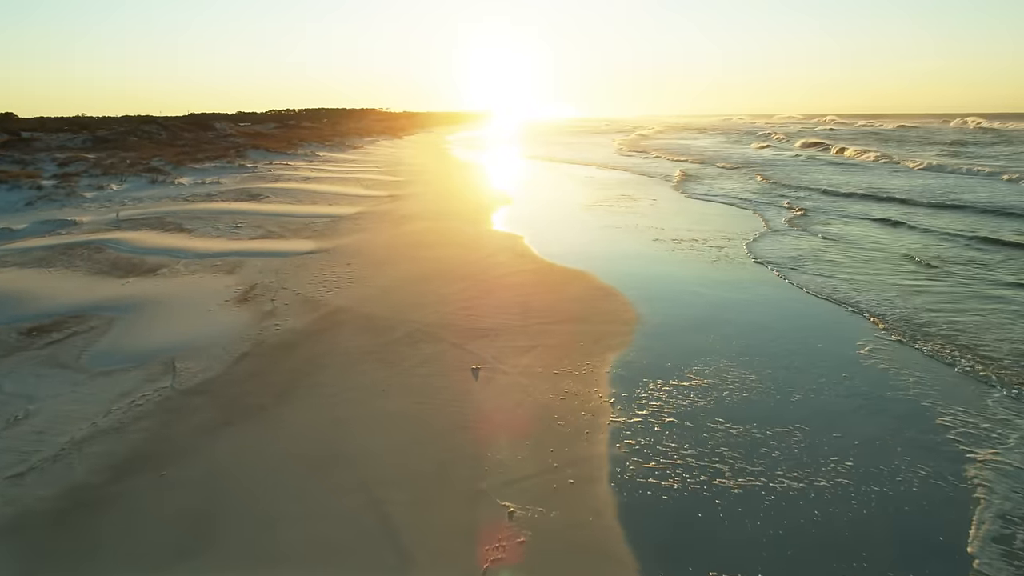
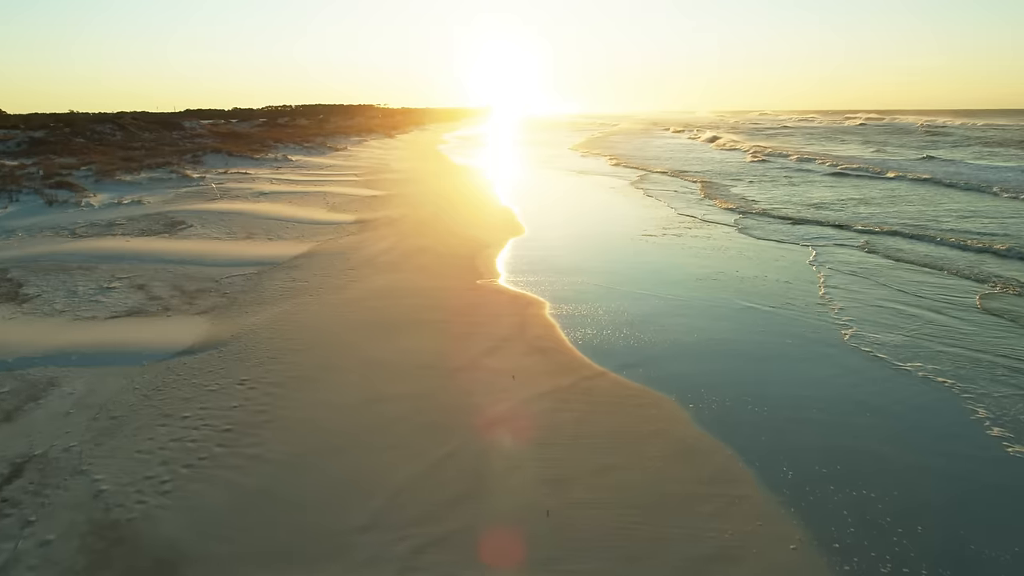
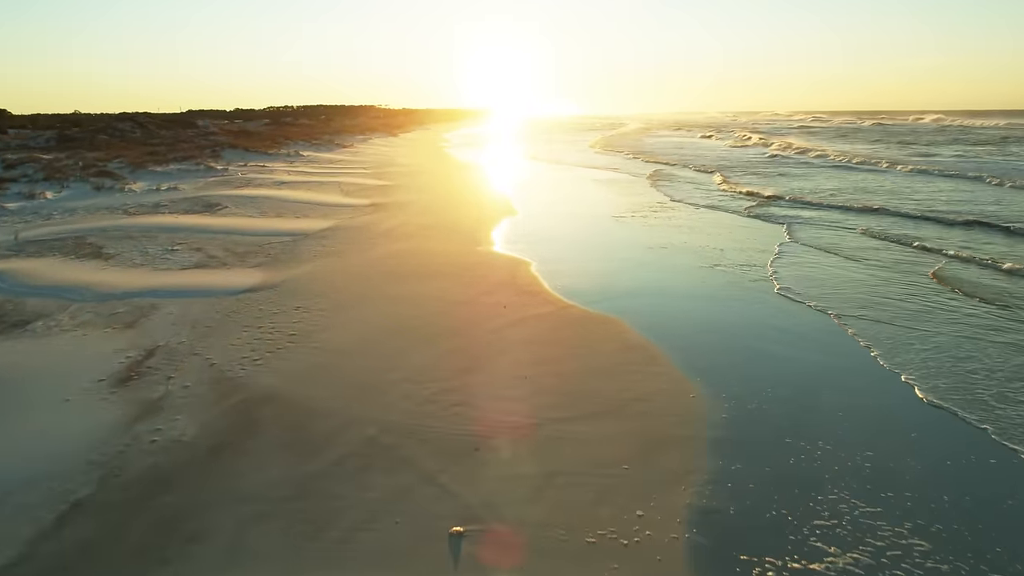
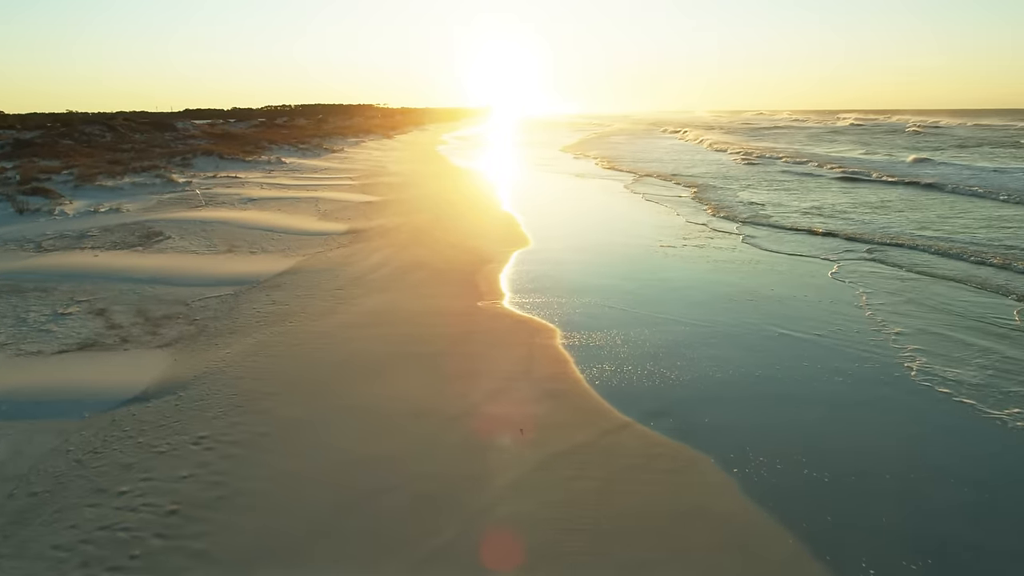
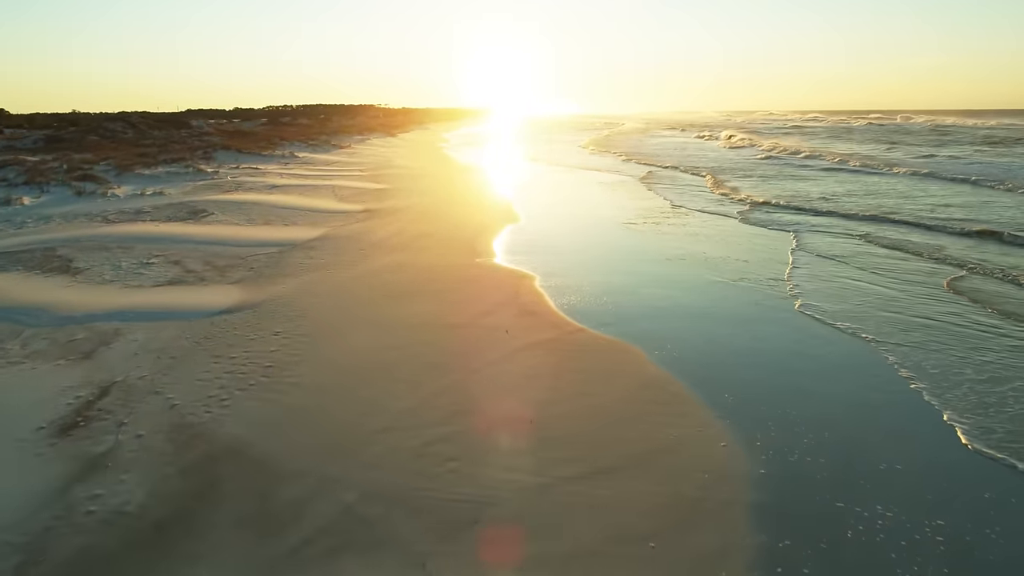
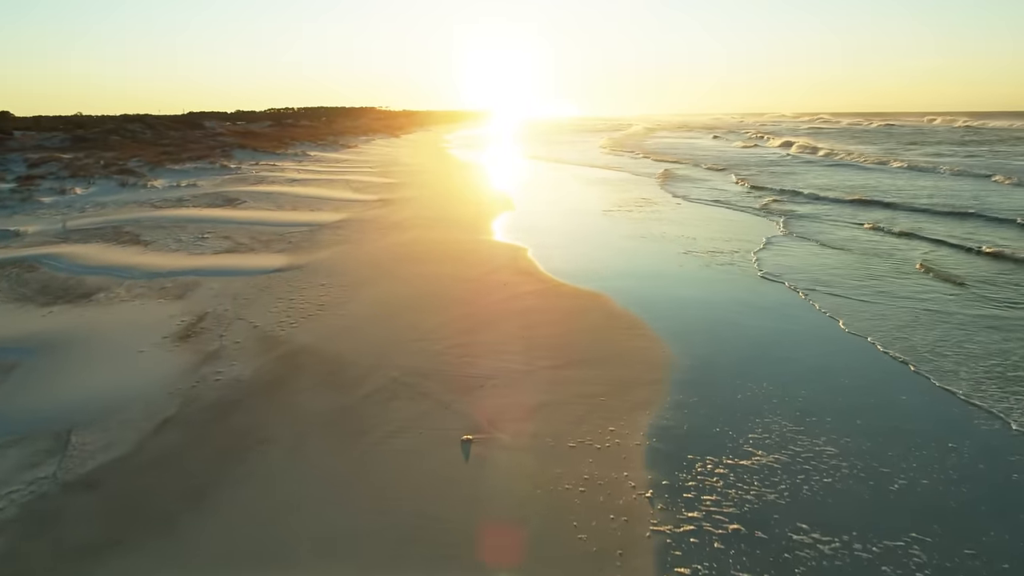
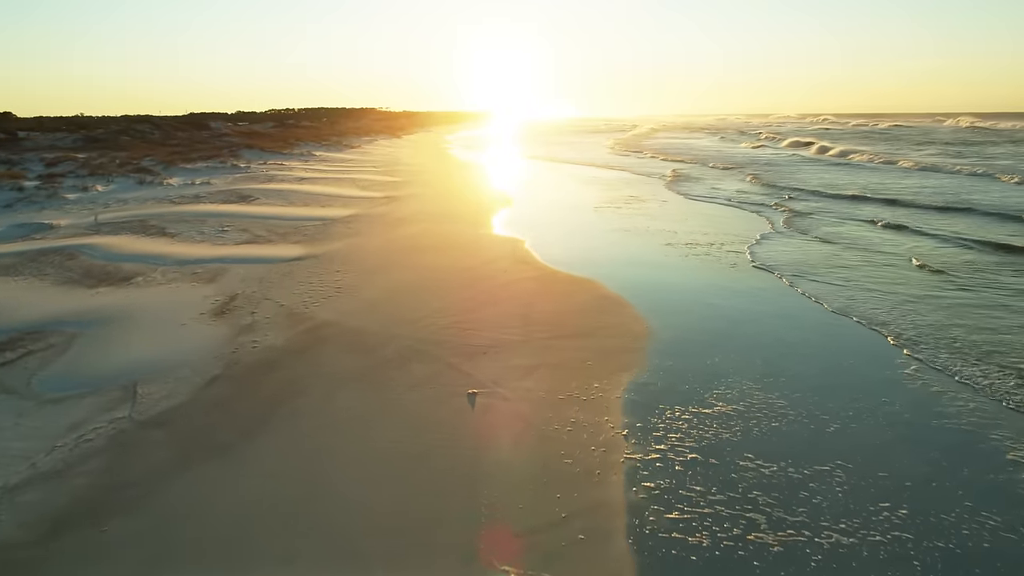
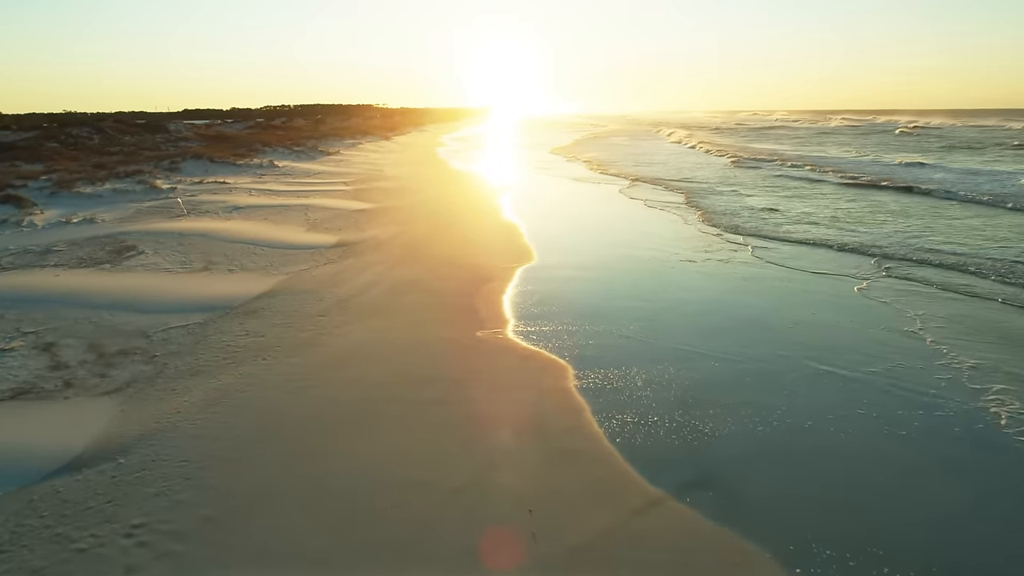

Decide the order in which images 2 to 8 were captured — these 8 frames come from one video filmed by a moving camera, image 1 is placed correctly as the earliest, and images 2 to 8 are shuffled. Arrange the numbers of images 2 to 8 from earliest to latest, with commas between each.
7, 6, 3, 5, 2, 4, 8
